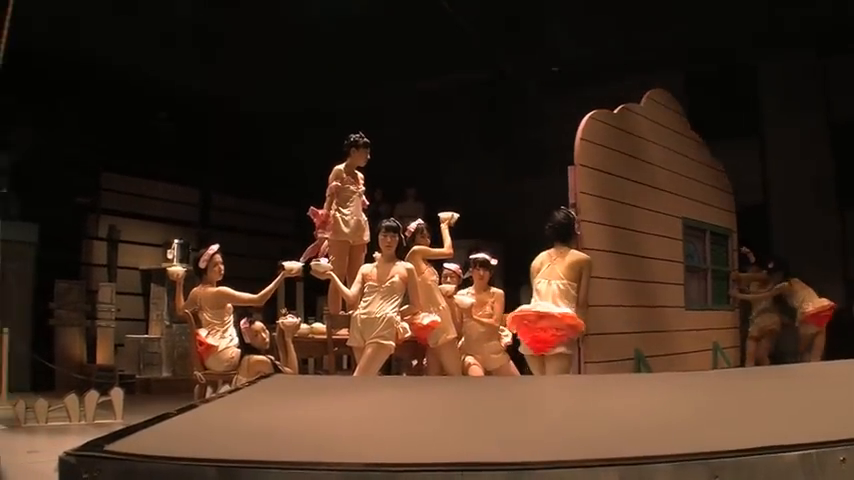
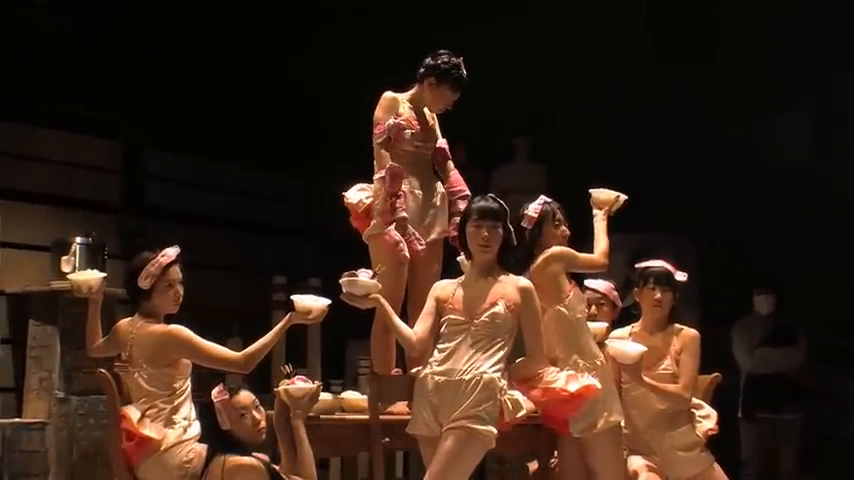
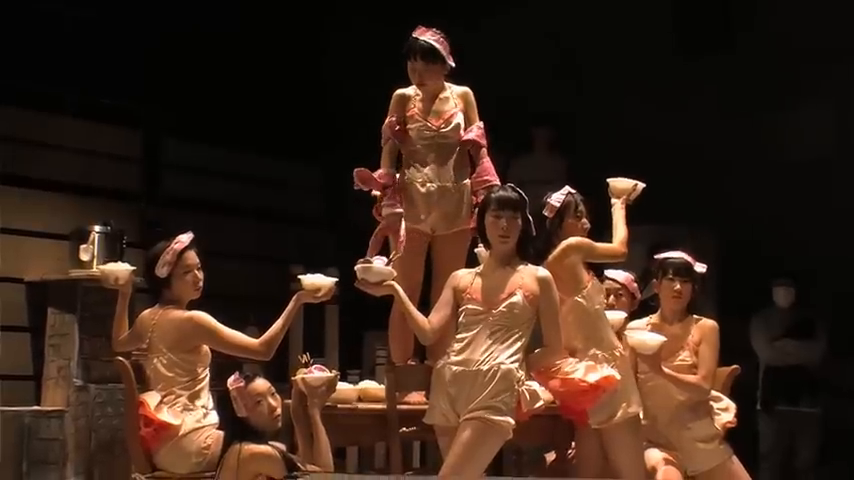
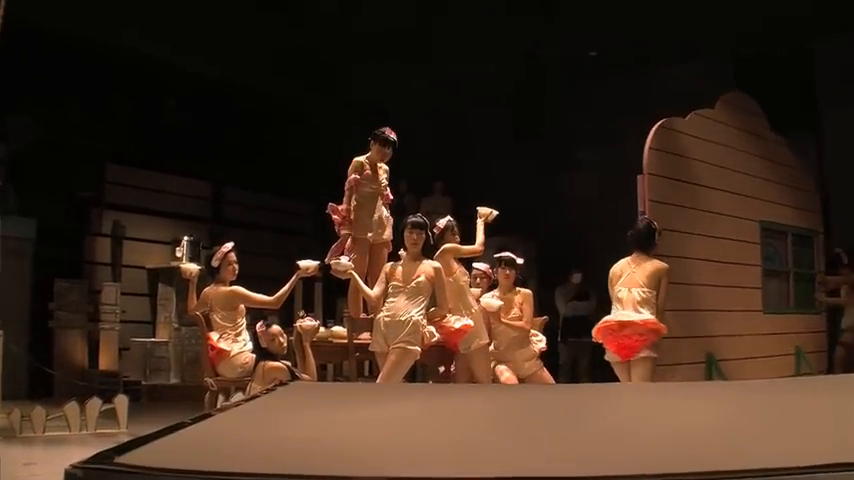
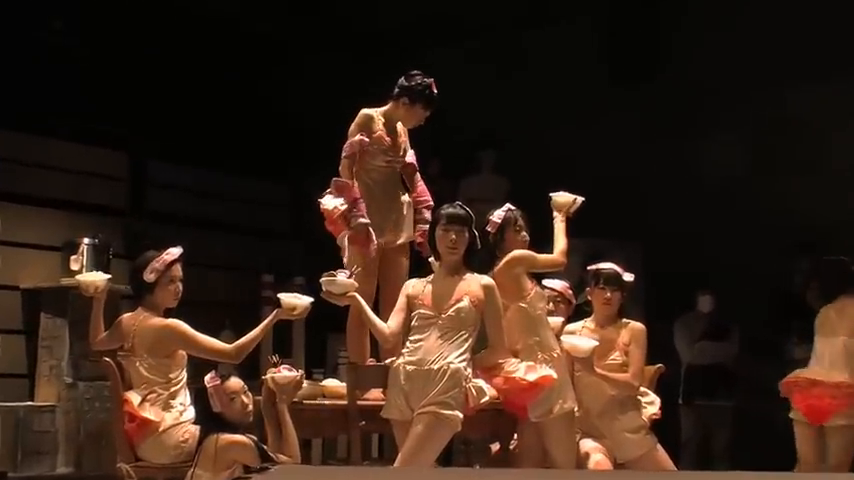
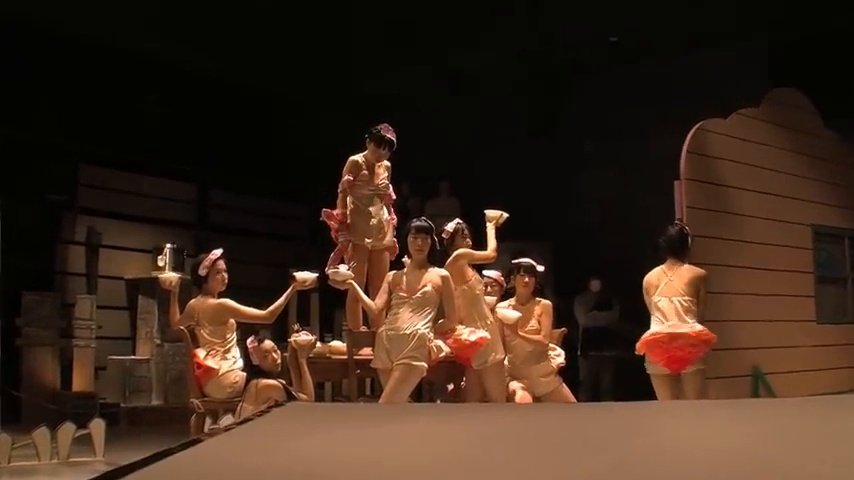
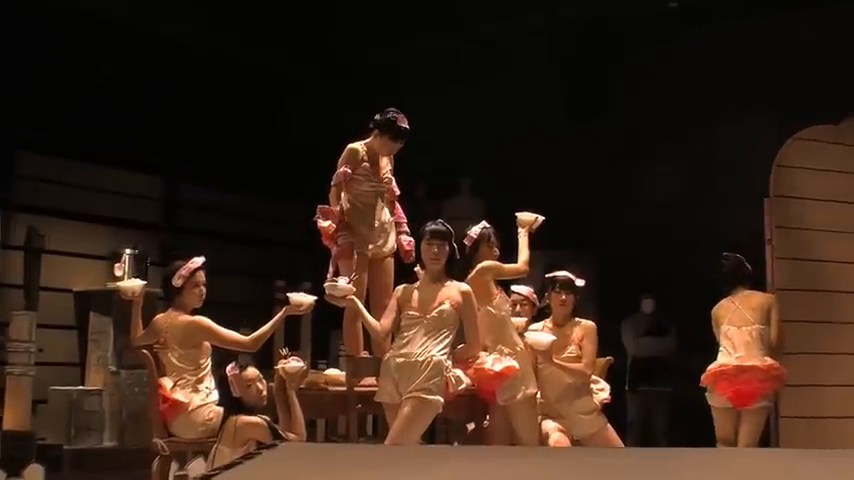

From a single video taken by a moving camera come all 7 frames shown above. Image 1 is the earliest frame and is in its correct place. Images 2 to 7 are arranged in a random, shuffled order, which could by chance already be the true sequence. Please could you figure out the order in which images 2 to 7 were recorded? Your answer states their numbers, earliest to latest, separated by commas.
4, 6, 7, 5, 2, 3
